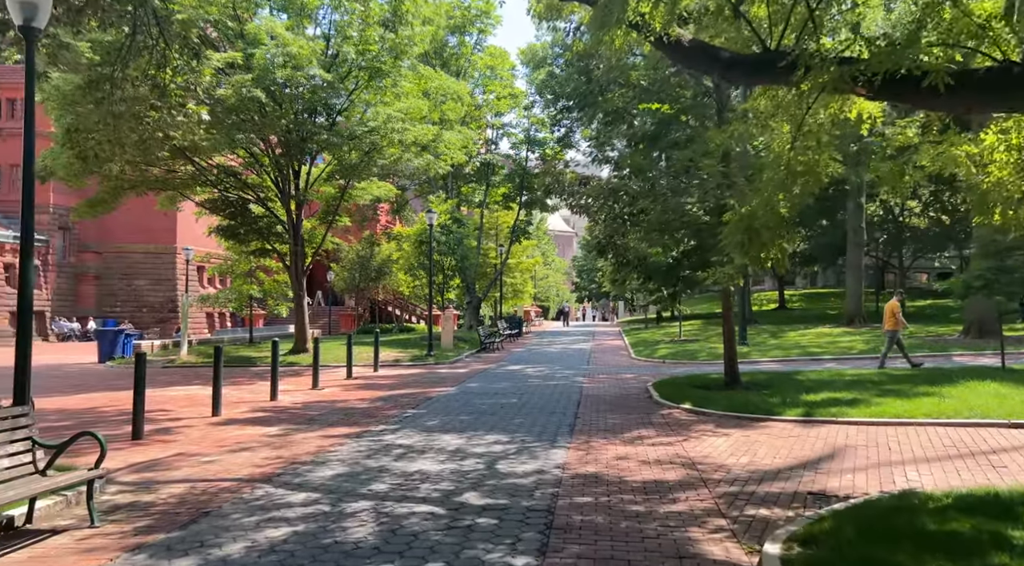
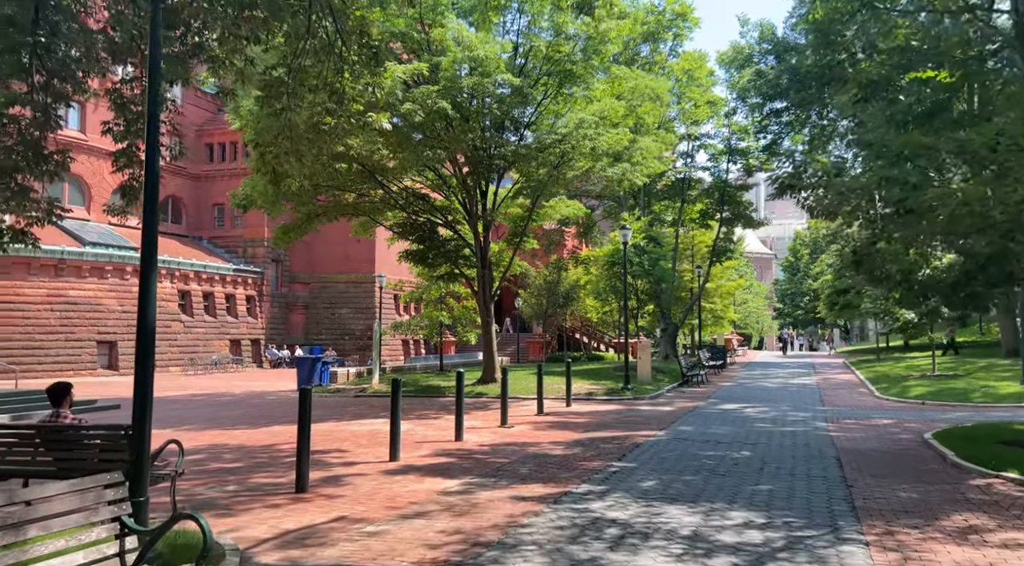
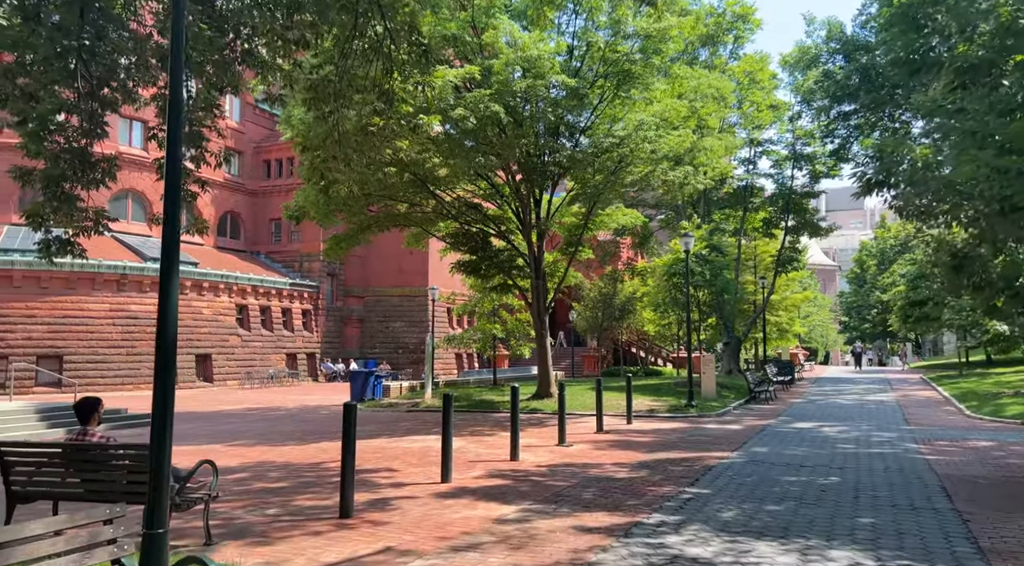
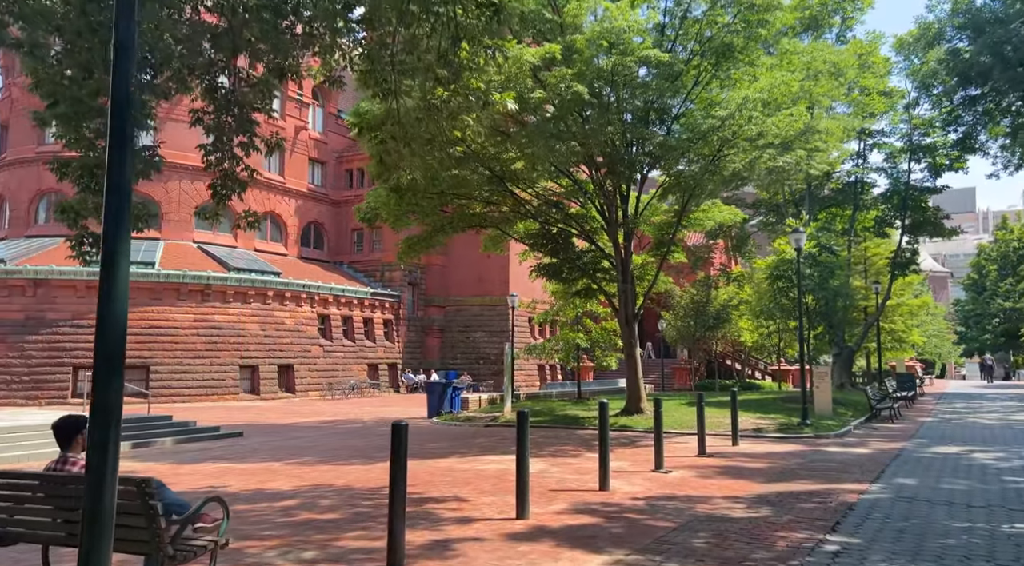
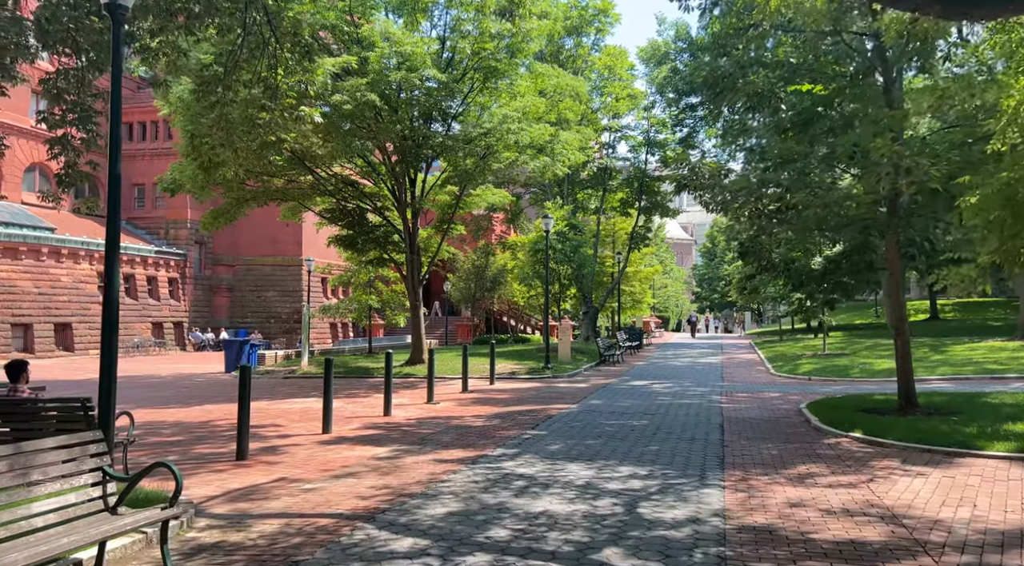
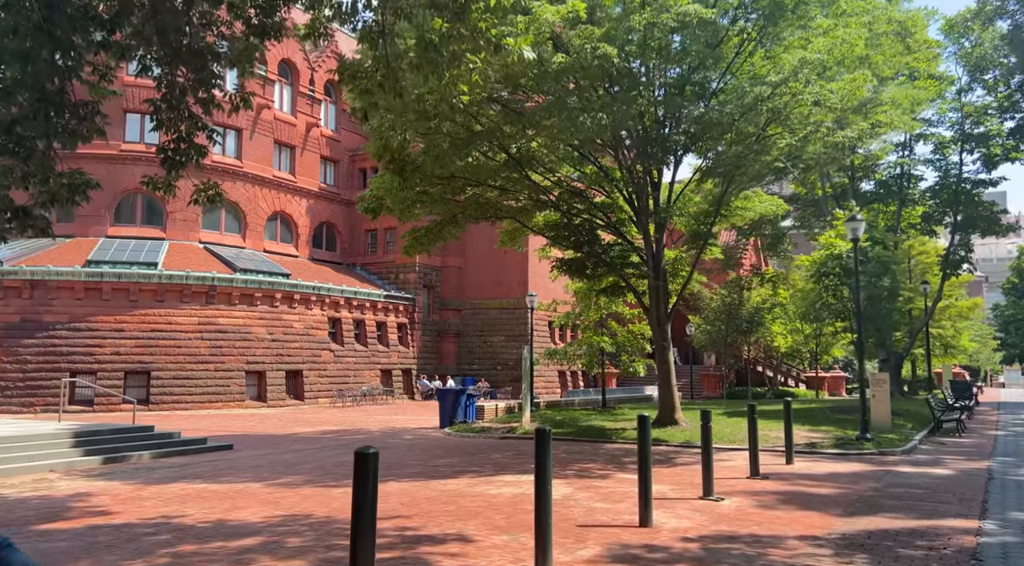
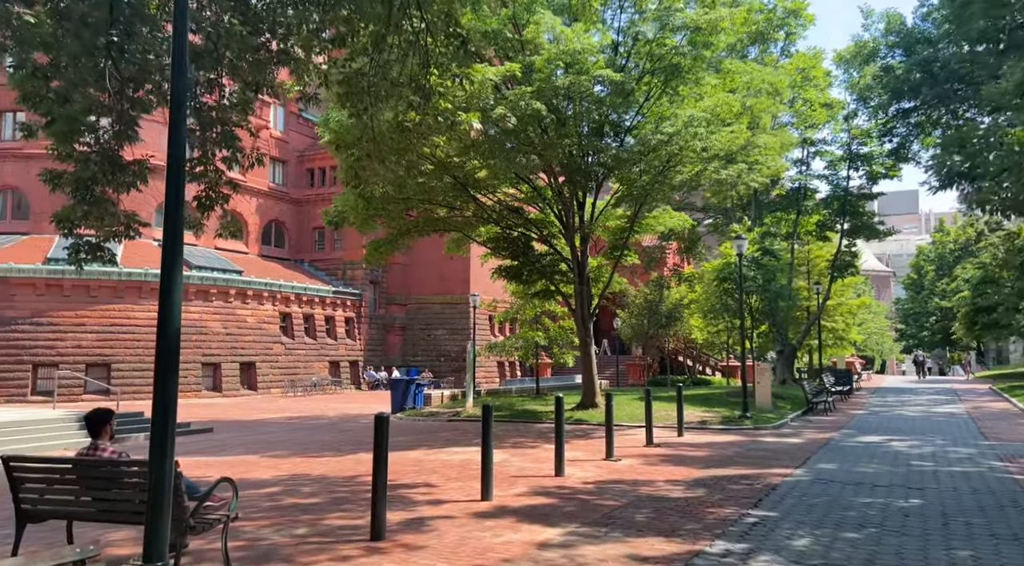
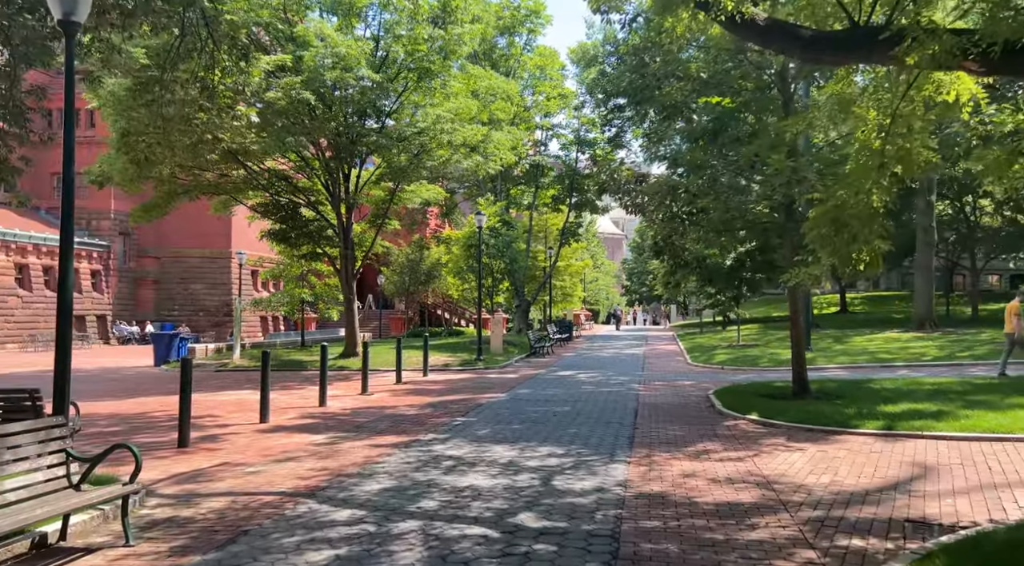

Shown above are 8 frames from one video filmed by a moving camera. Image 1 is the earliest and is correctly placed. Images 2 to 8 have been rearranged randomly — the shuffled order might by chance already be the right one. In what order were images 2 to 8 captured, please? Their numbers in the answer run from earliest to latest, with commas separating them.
8, 5, 2, 3, 7, 4, 6
